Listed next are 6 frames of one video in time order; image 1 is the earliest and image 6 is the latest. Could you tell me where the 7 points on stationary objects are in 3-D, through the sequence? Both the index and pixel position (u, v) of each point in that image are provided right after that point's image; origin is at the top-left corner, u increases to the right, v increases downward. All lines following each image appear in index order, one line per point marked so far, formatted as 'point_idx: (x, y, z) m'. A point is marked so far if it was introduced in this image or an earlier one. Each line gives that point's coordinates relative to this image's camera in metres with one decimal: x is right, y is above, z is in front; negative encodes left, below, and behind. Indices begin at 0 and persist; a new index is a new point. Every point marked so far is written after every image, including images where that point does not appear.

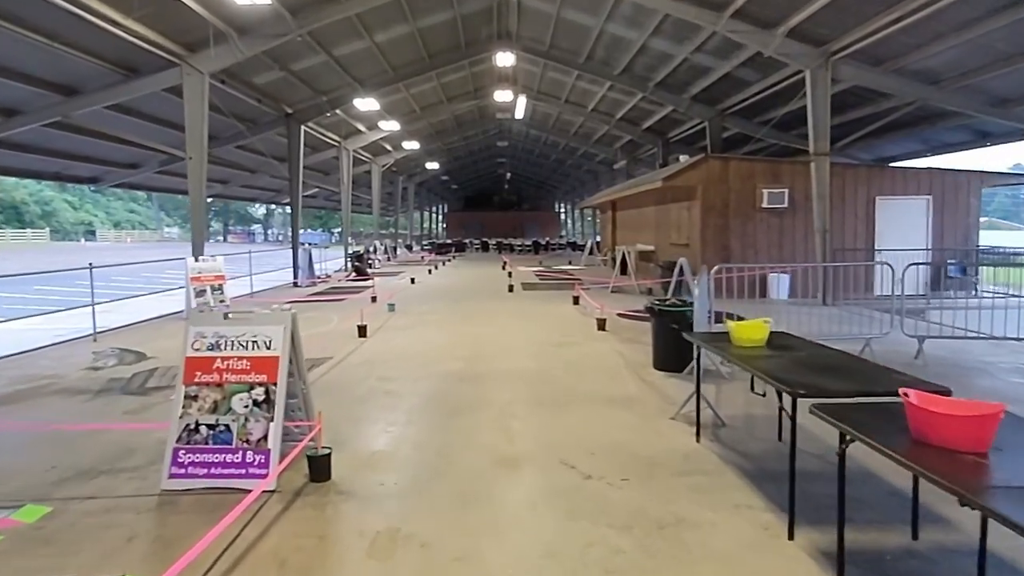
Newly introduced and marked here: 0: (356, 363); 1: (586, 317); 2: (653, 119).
0: (-1.4, -0.7, +6.5) m
1: (+0.9, -0.4, +9.1) m
2: (+3.8, +4.6, +19.4) m
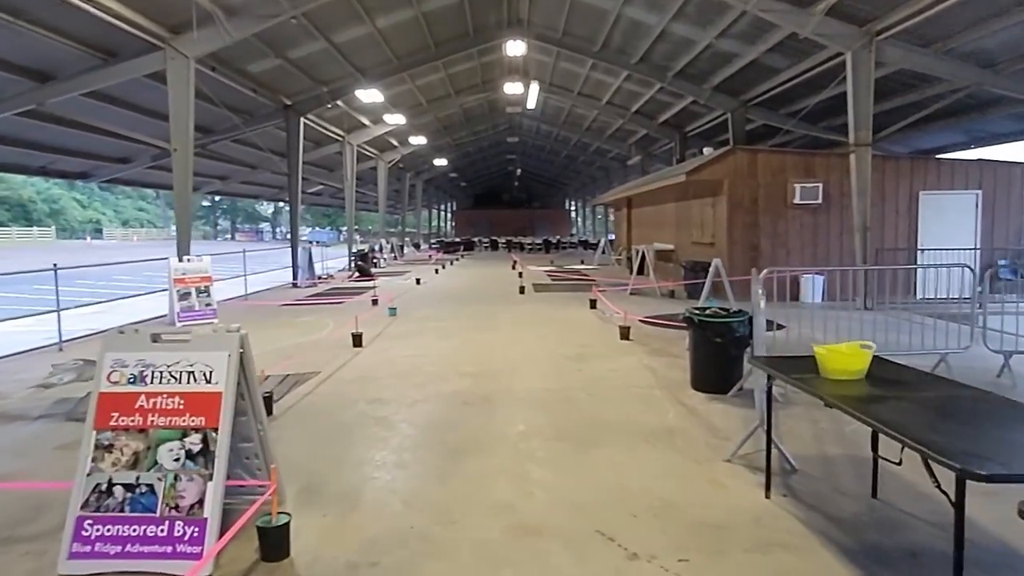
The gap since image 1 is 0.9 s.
0: (-1.3, -0.7, +5.7) m
1: (+1.1, -0.4, +8.3) m
2: (+4.1, +4.6, +18.5) m
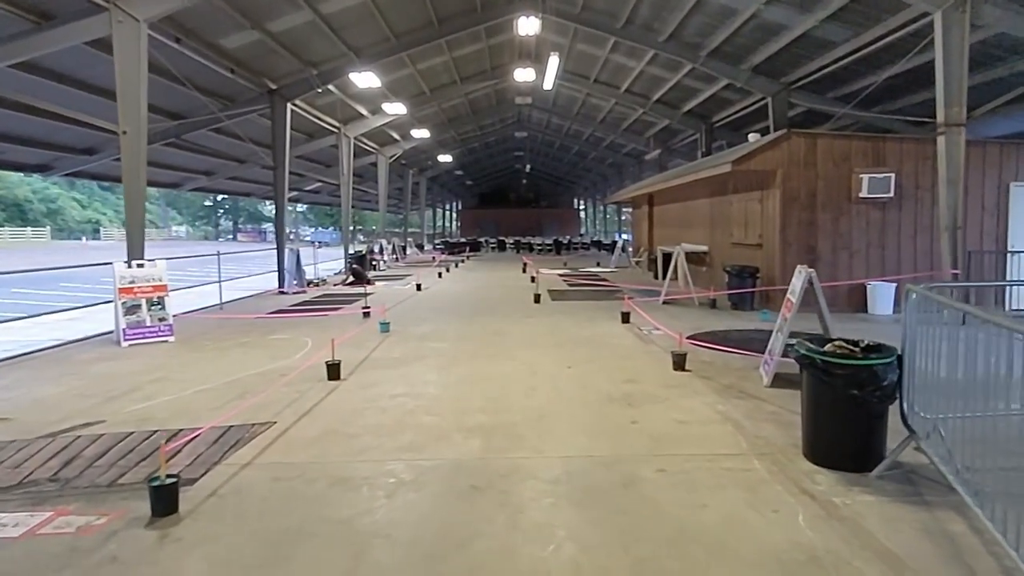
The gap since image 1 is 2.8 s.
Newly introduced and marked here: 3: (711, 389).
0: (-1.2, -0.9, +4.0) m
1: (+1.3, -0.6, +6.6) m
2: (+4.3, +4.4, +16.8) m
3: (+1.4, -0.7, +5.0) m
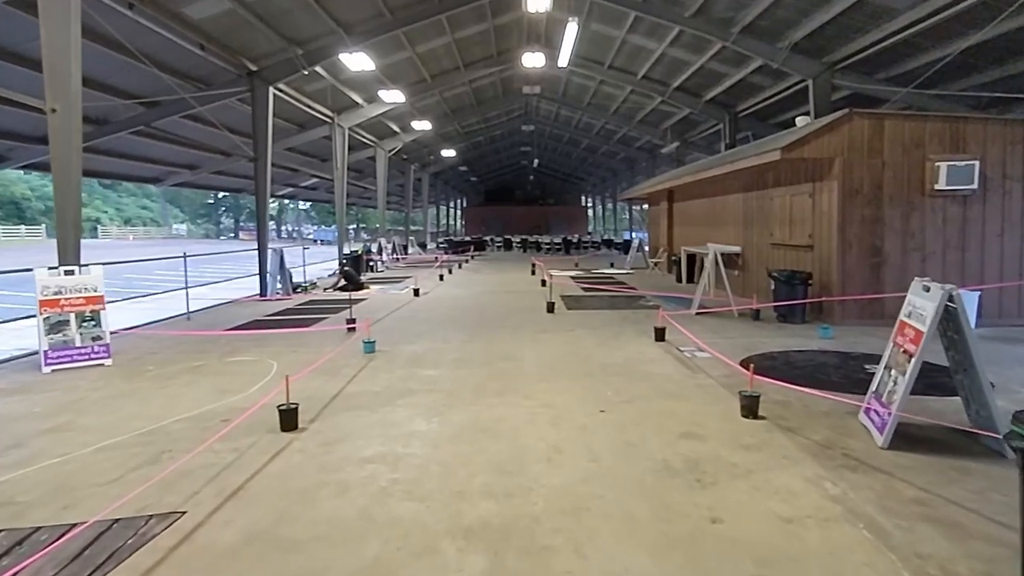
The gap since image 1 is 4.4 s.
0: (-1.1, -1.0, +2.6) m
1: (+1.4, -0.7, +5.2) m
2: (+4.5, +4.4, +15.3) m
3: (+1.5, -0.8, +3.6) m
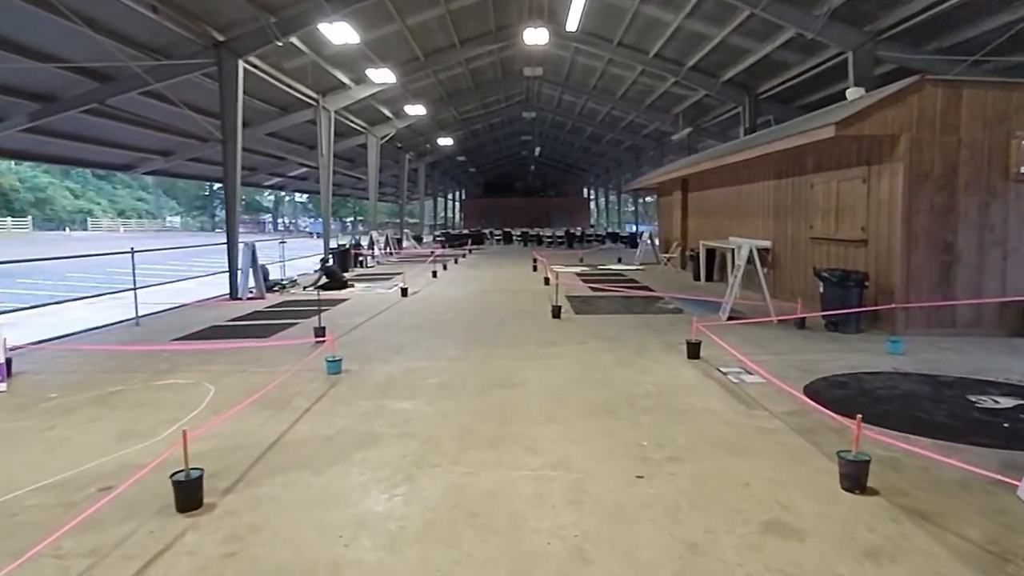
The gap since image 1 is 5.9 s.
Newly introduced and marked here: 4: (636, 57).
0: (-1.1, -1.1, +1.3) m
1: (+1.3, -0.7, +3.9) m
2: (+4.5, +4.4, +14.0) m
3: (+1.5, -0.9, +2.3) m
4: (+2.7, +5.0, +15.4) m
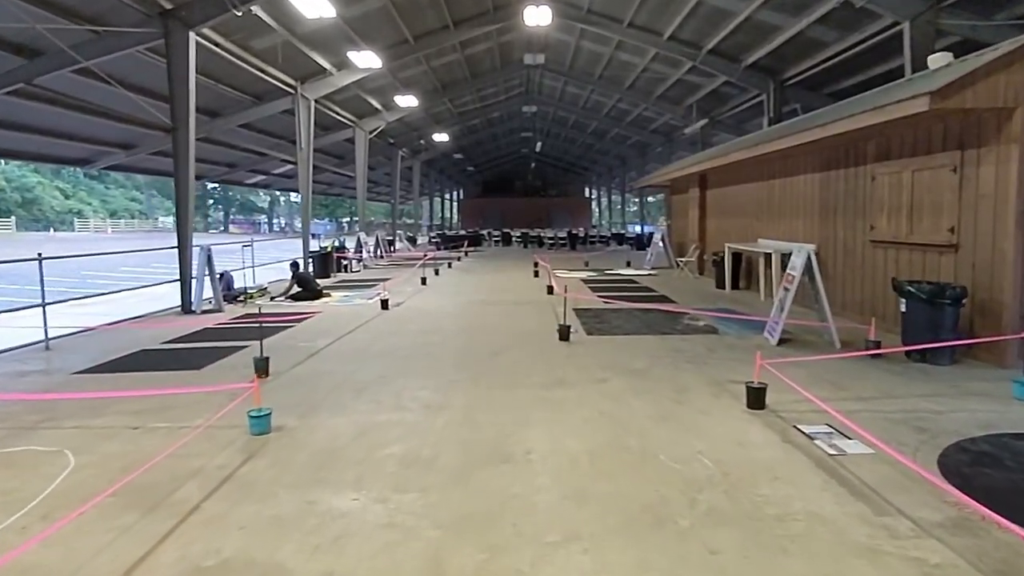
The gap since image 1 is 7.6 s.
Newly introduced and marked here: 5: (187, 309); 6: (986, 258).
0: (-1.1, -1.2, -0.2) m
1: (+1.3, -0.9, +2.3) m
2: (+4.5, +4.3, +12.4) m
3: (+1.5, -1.0, +0.7) m
4: (+2.7, +4.8, +13.8) m
5: (-4.3, -0.3, +9.3) m
6: (+3.7, +0.2, +5.5) m
